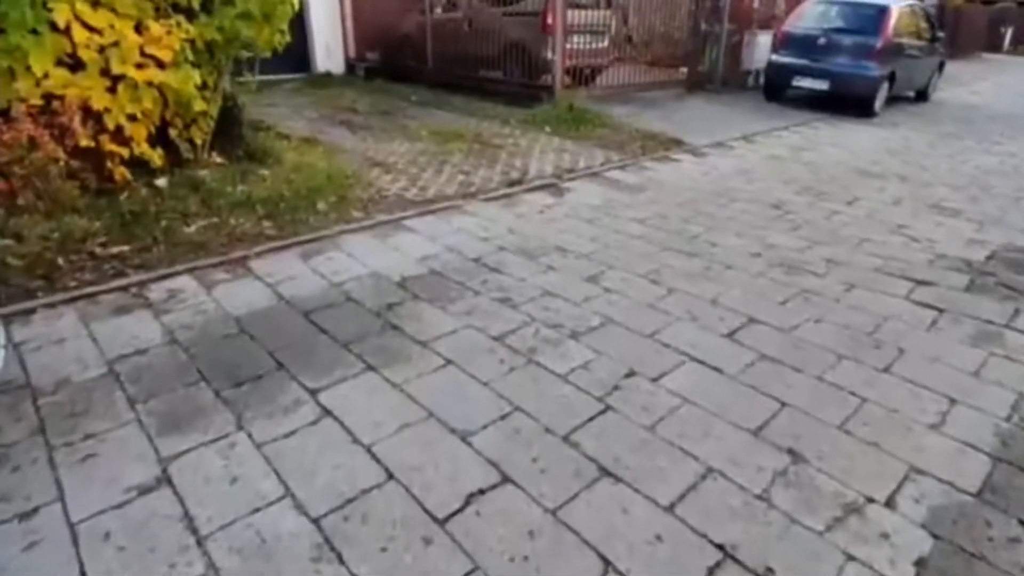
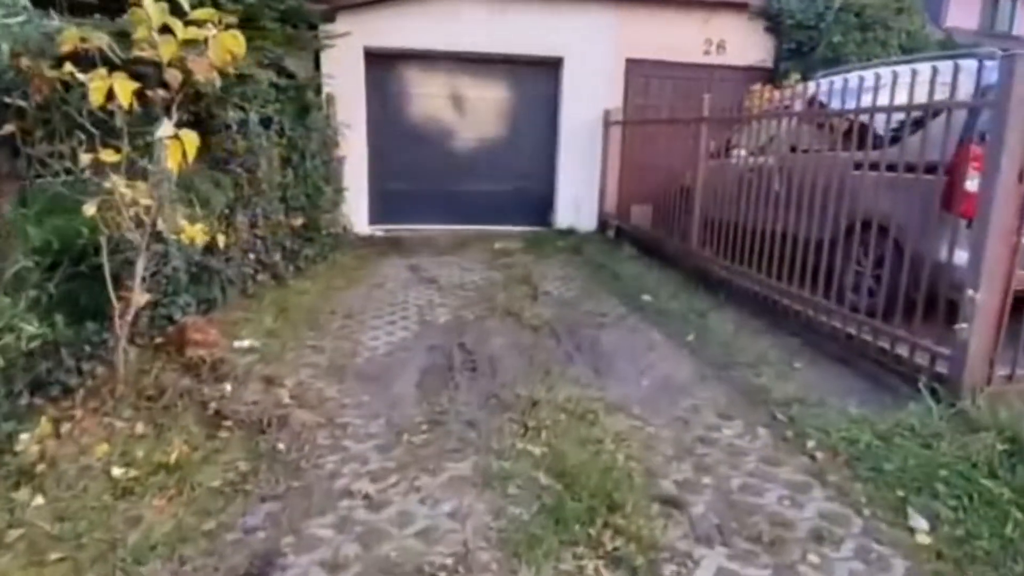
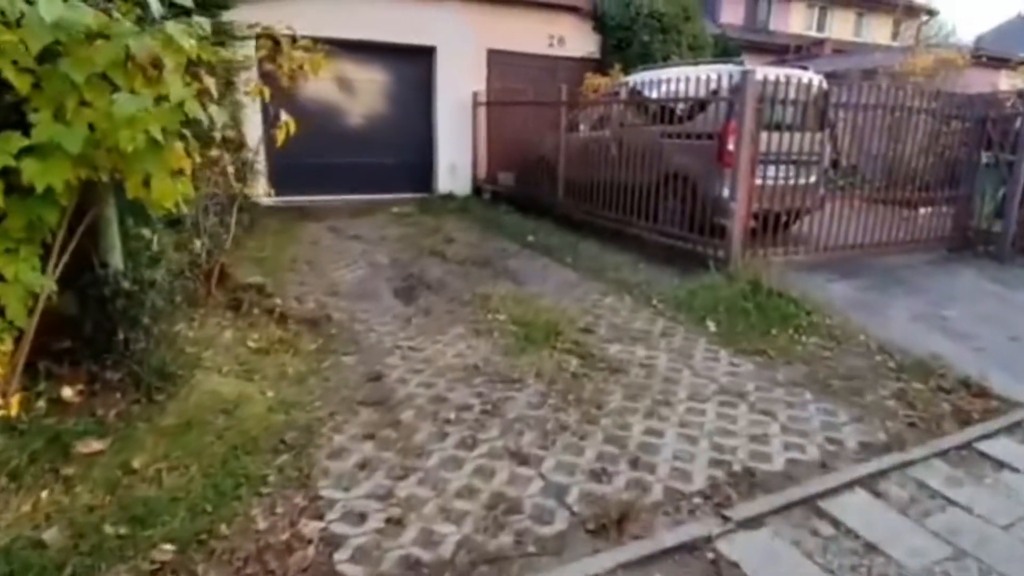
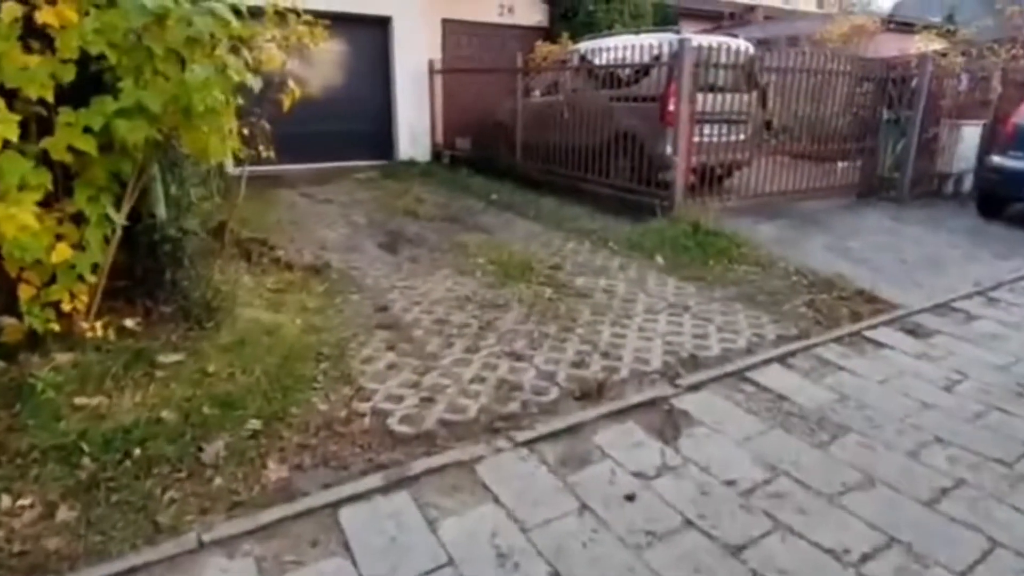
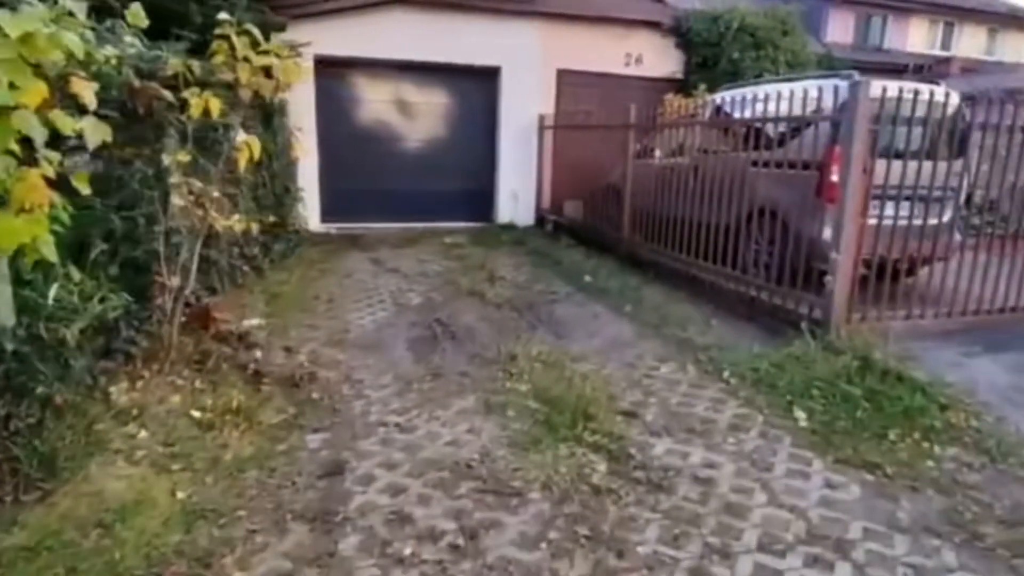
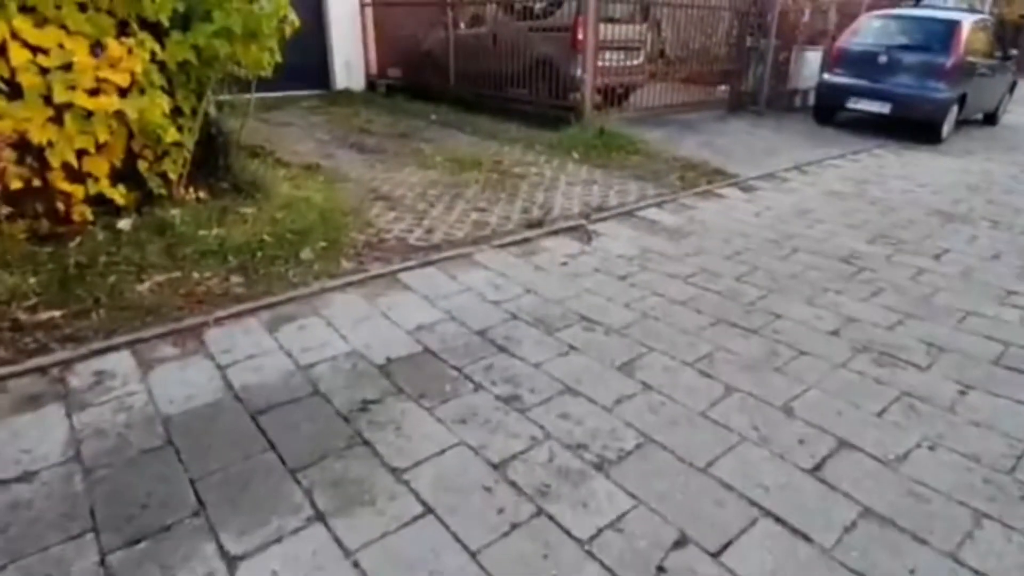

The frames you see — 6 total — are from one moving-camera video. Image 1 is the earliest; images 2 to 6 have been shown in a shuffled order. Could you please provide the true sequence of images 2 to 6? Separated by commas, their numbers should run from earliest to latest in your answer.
6, 4, 3, 5, 2
